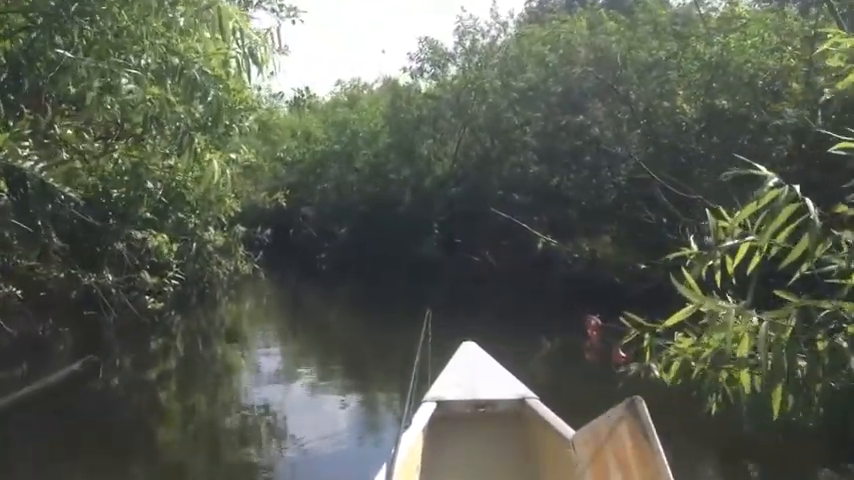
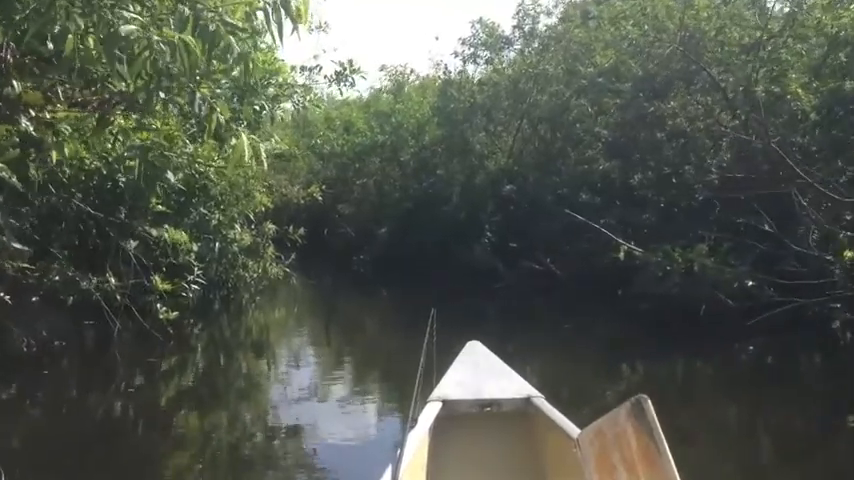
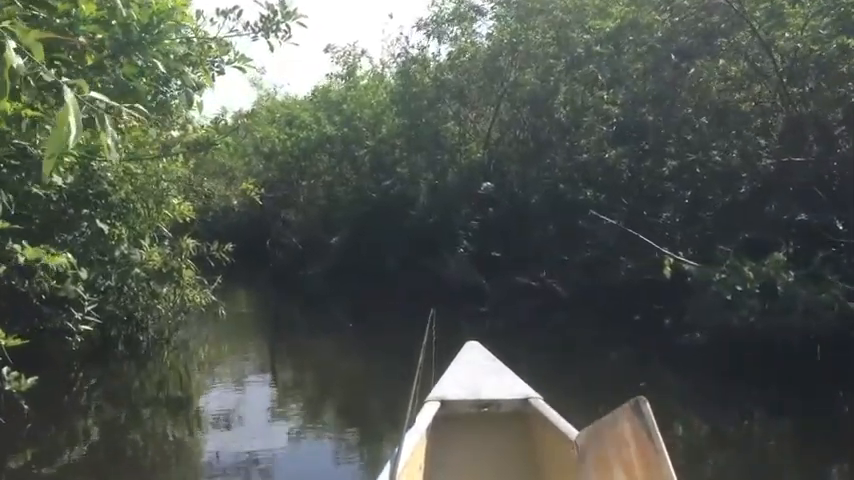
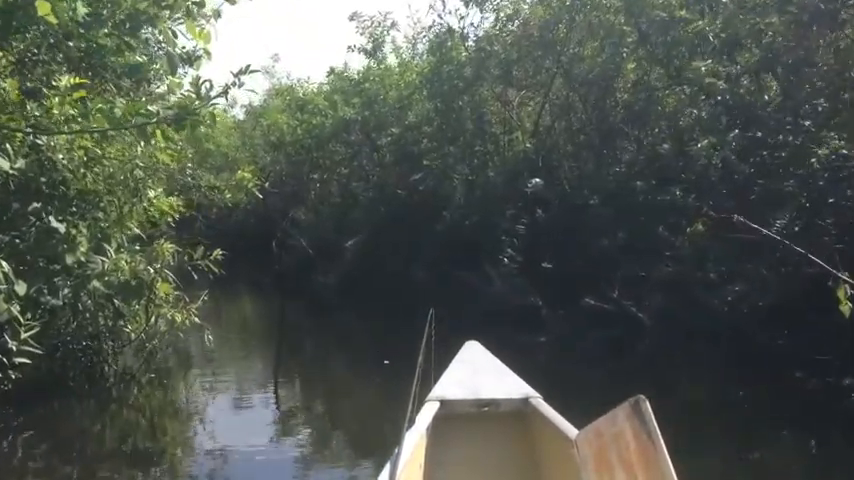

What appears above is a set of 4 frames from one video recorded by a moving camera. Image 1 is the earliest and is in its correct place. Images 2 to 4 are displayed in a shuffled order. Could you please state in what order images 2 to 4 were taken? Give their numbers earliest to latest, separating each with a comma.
2, 3, 4
